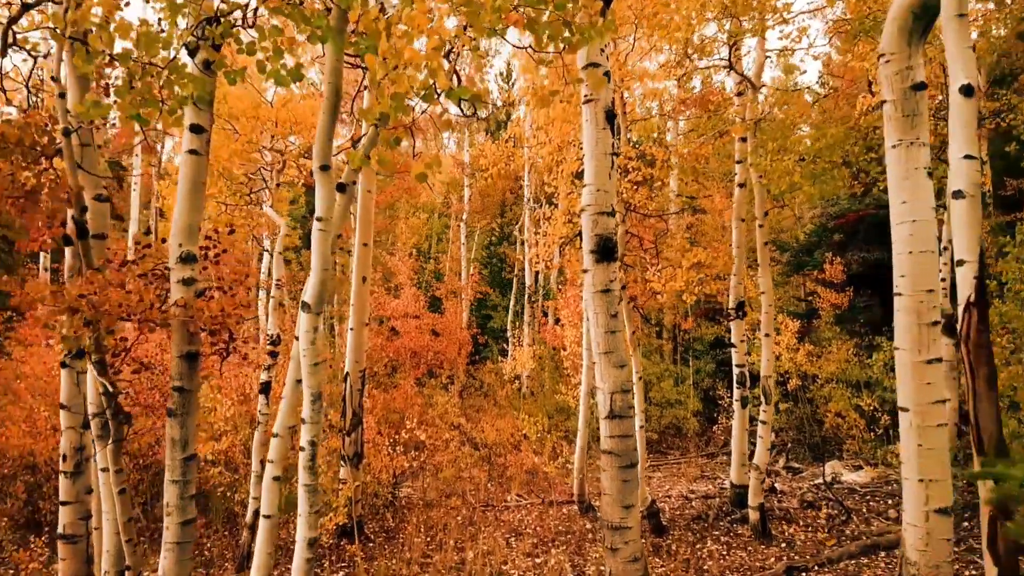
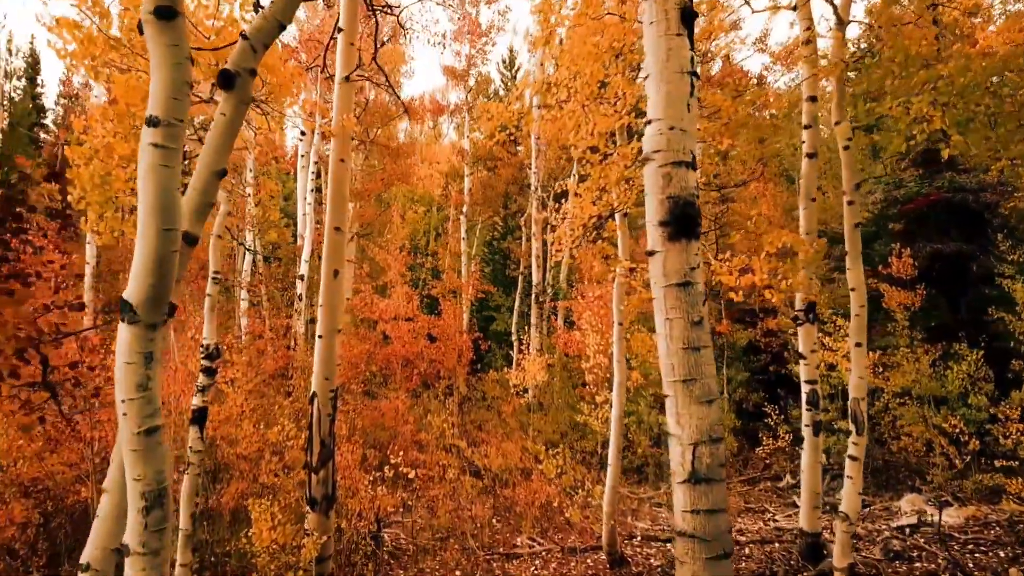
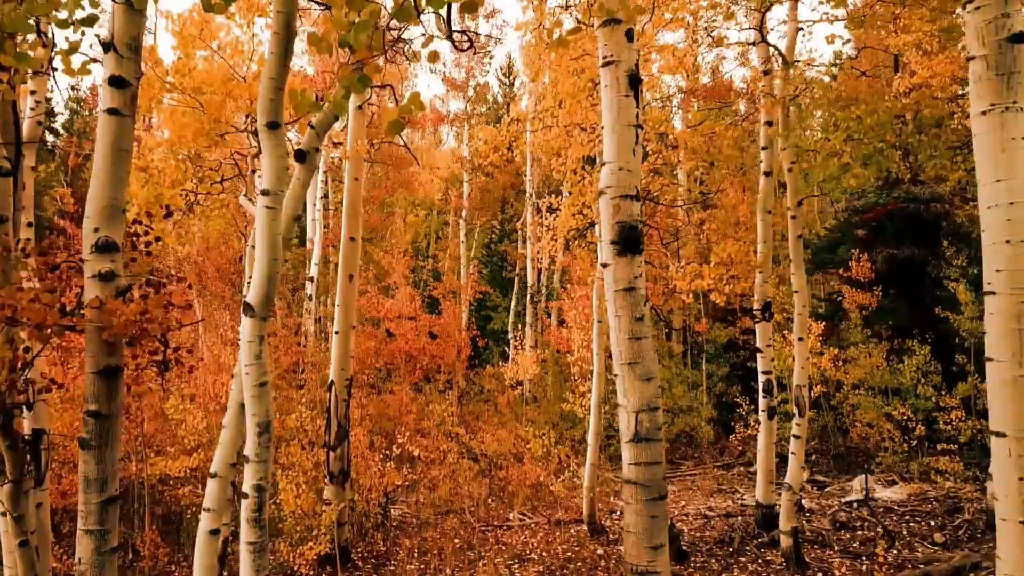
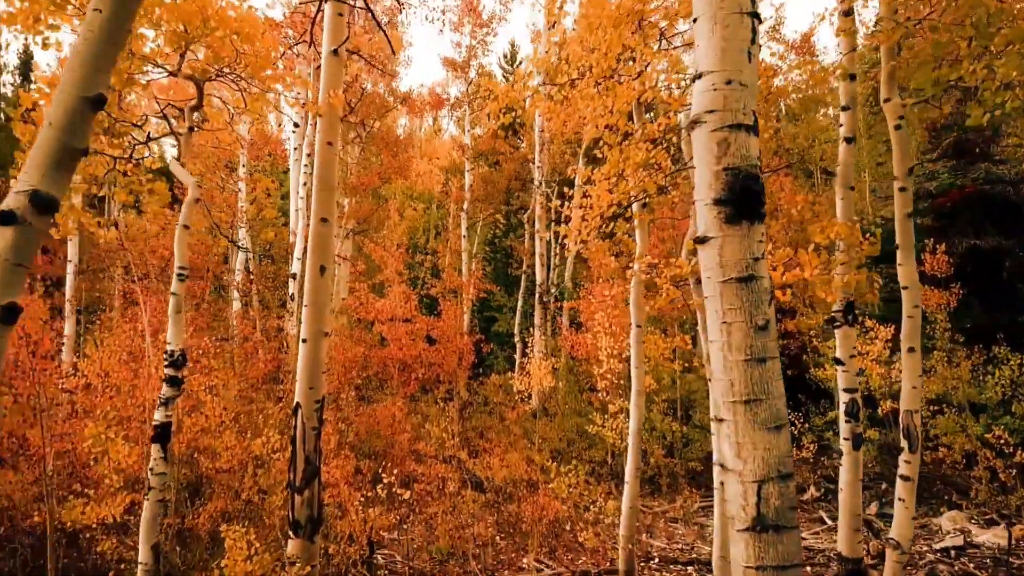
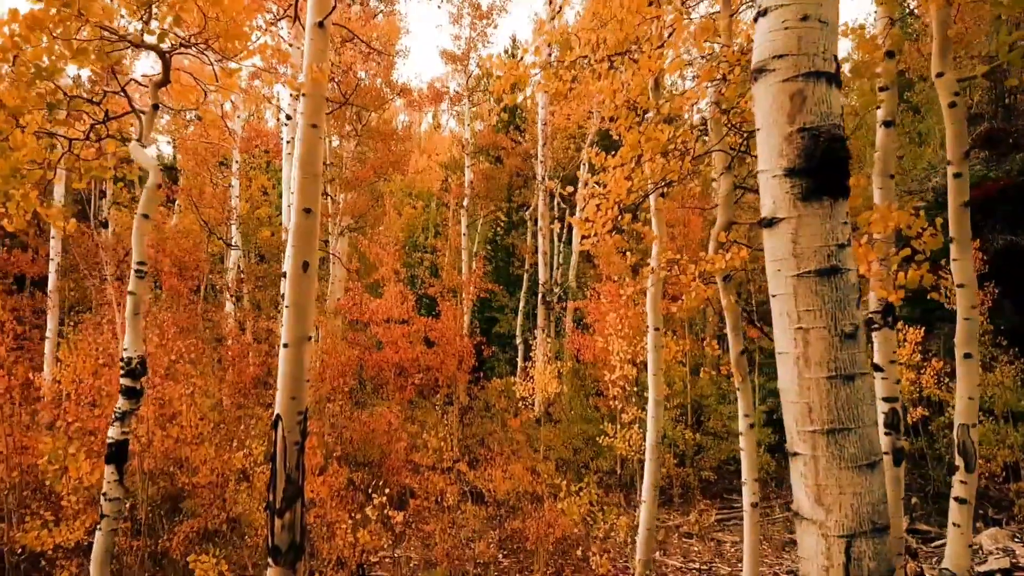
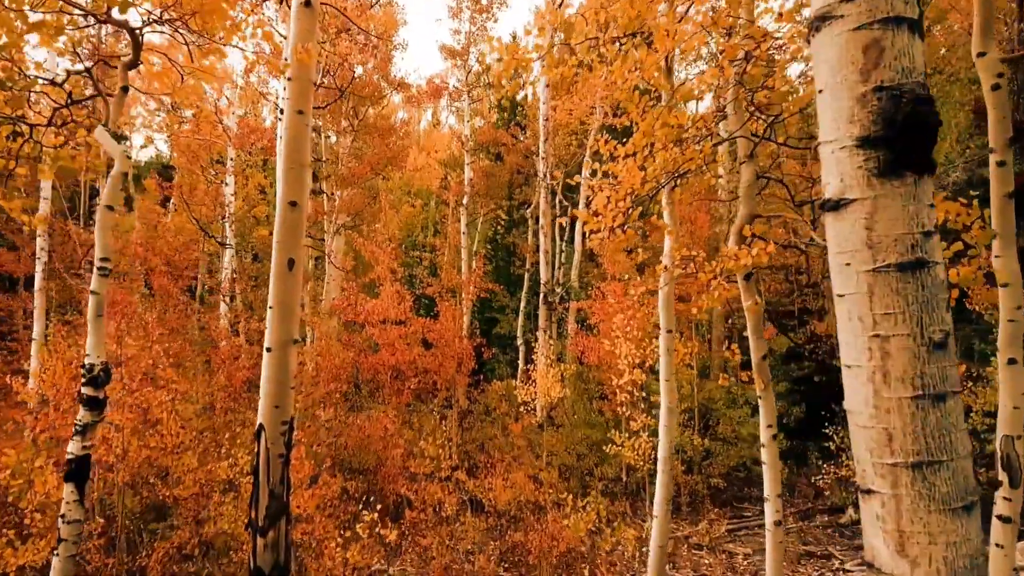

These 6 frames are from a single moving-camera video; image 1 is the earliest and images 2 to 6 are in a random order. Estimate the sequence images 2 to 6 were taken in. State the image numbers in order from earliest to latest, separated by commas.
3, 2, 4, 5, 6
